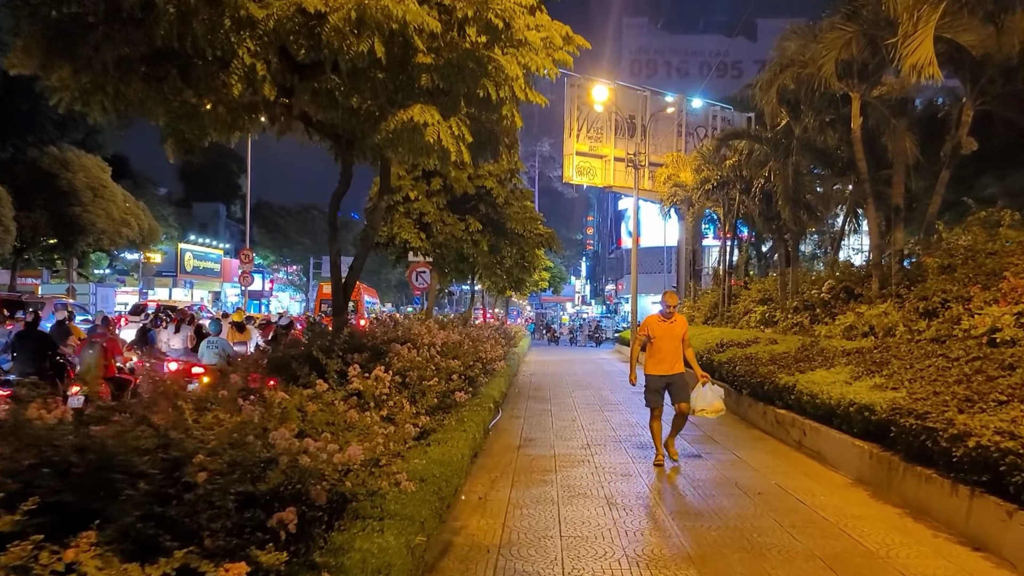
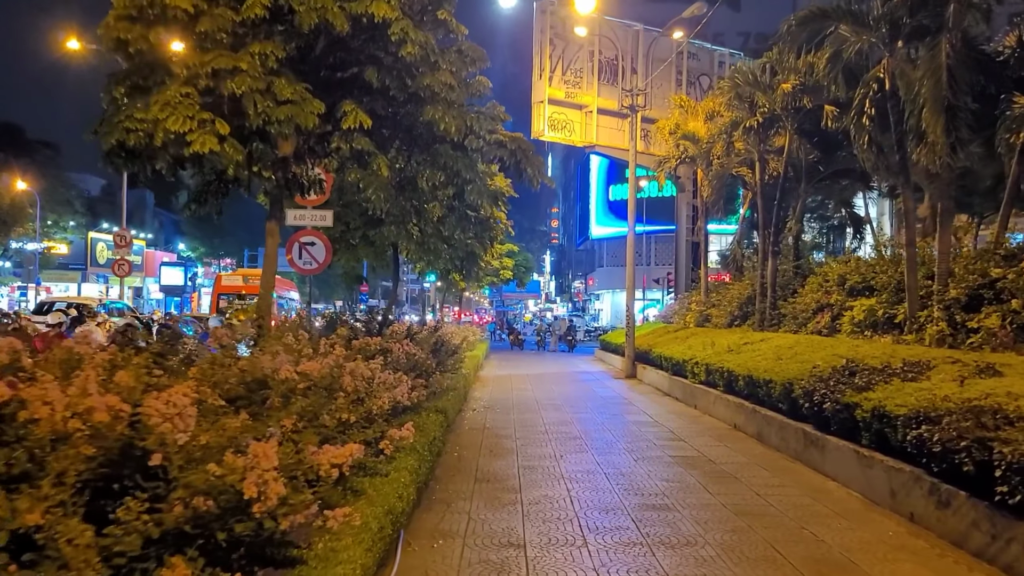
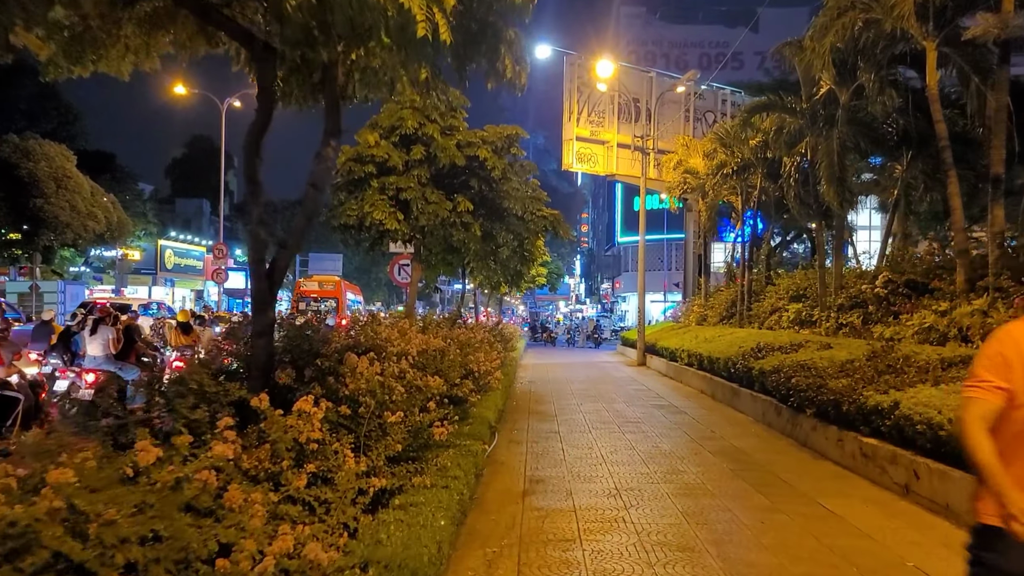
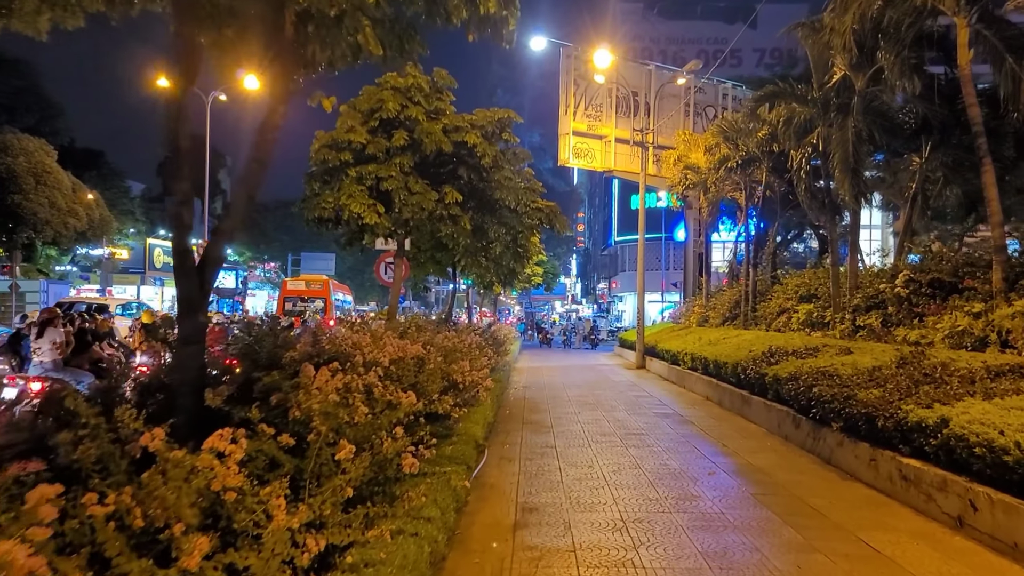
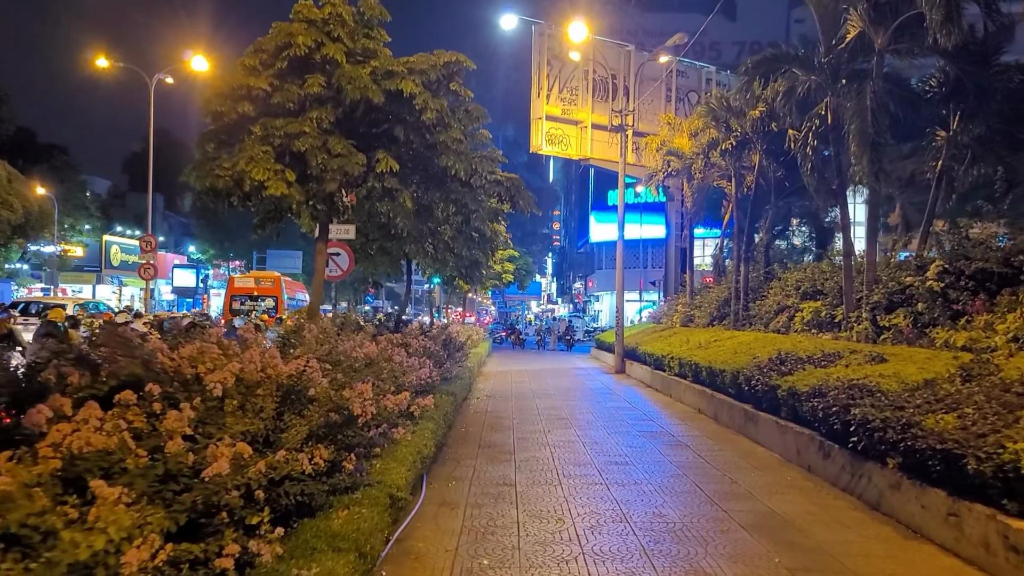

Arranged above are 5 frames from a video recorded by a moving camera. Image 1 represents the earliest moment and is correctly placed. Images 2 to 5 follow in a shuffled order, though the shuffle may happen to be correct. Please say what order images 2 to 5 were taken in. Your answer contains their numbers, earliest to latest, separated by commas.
3, 4, 5, 2
